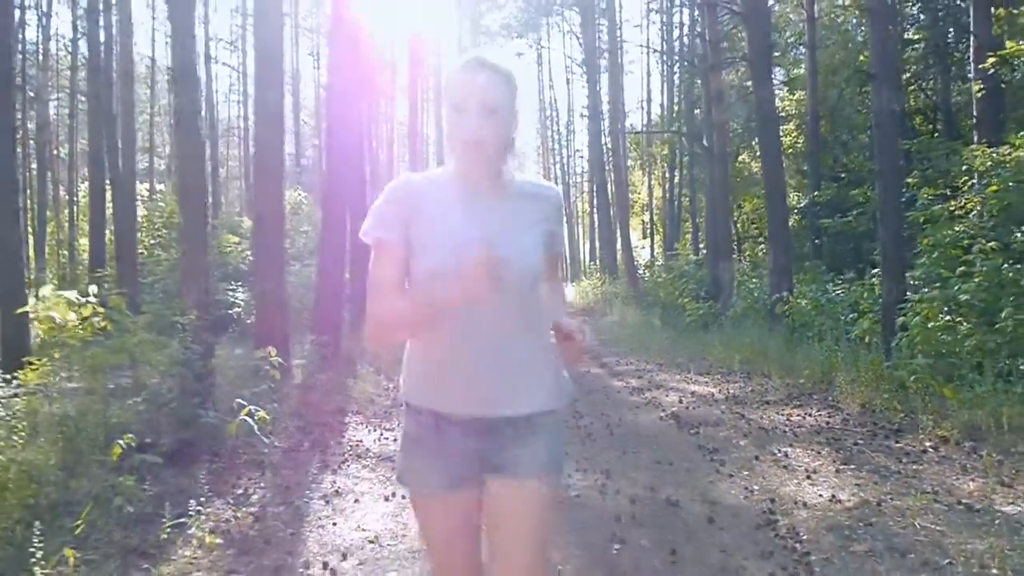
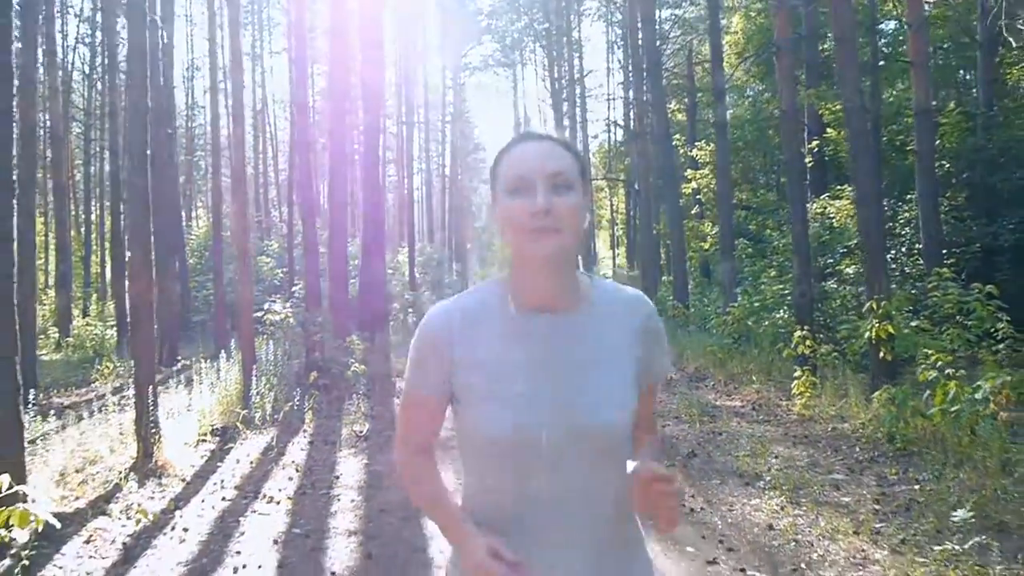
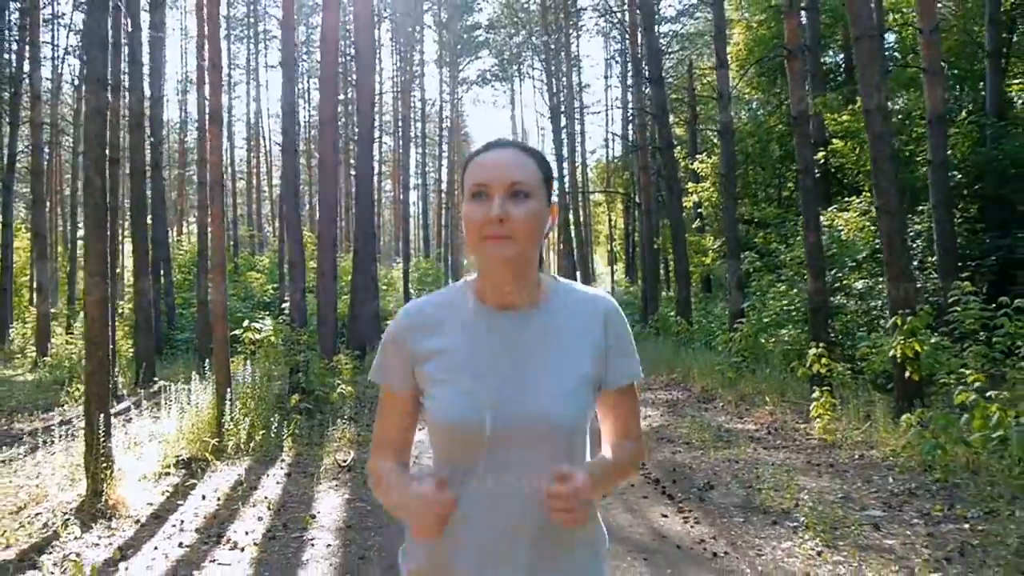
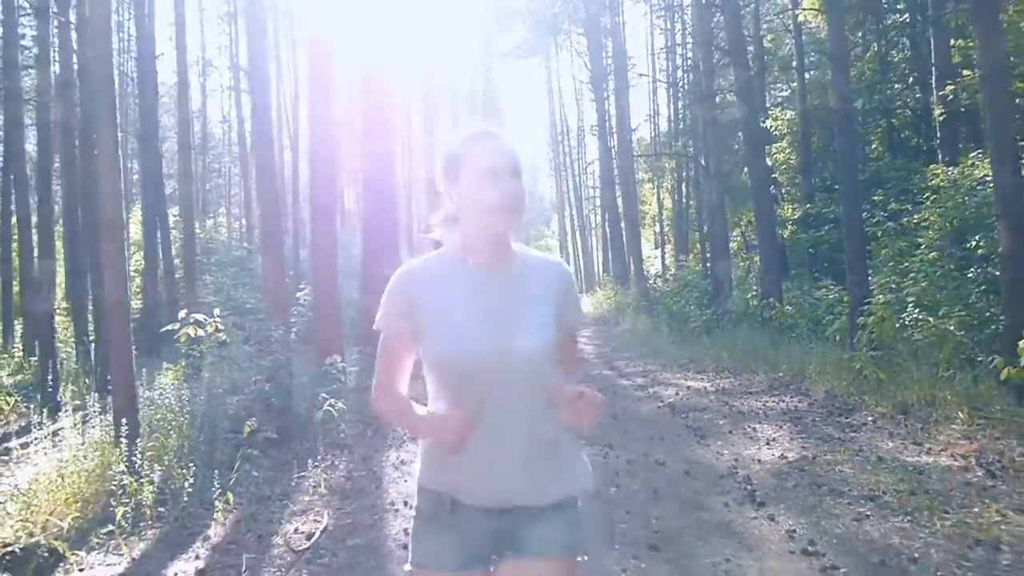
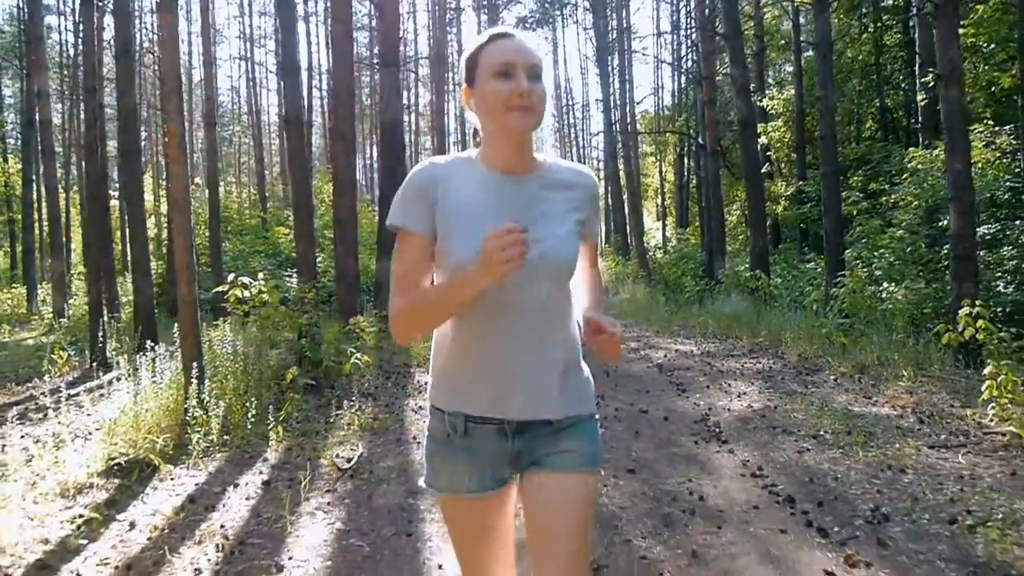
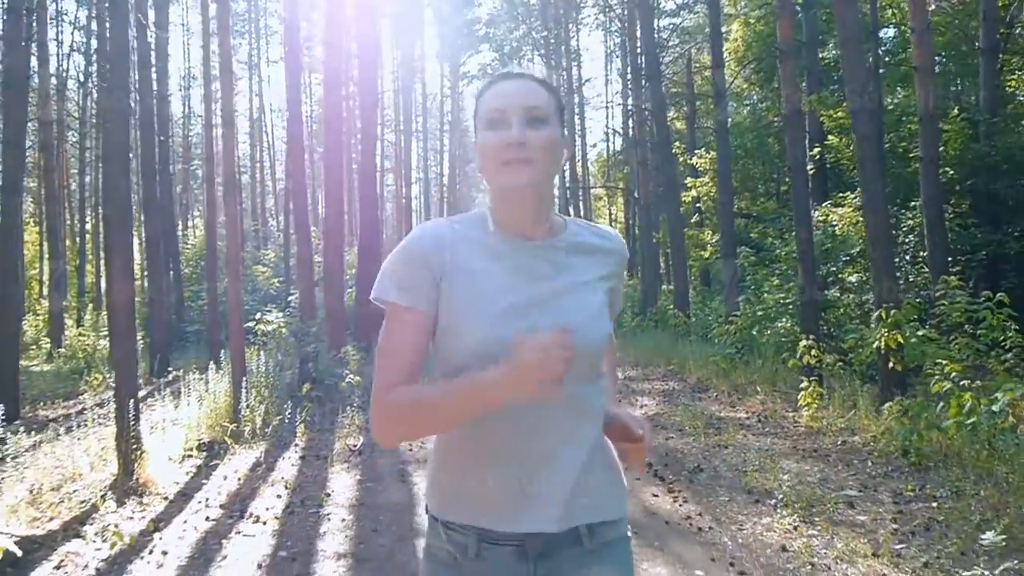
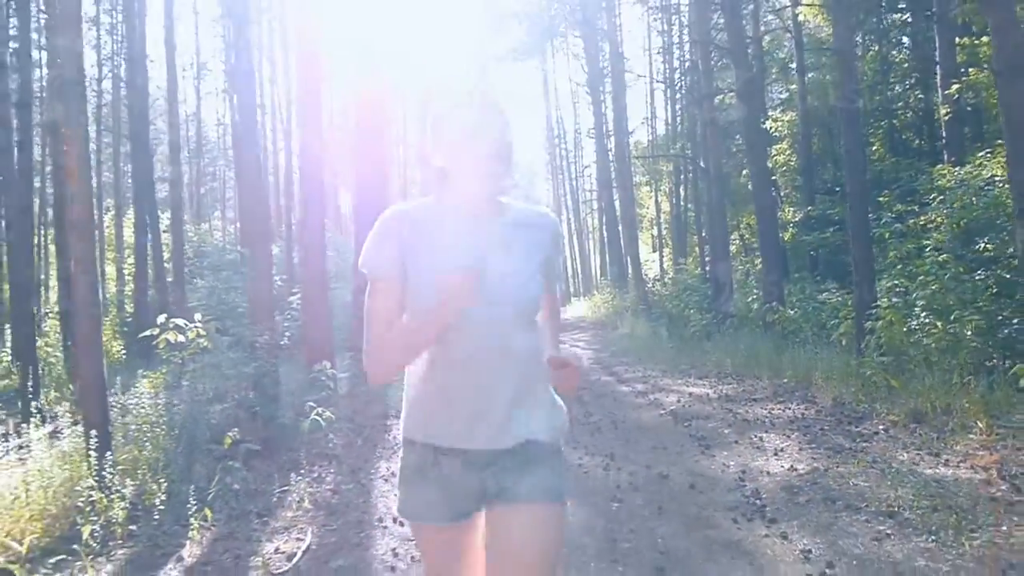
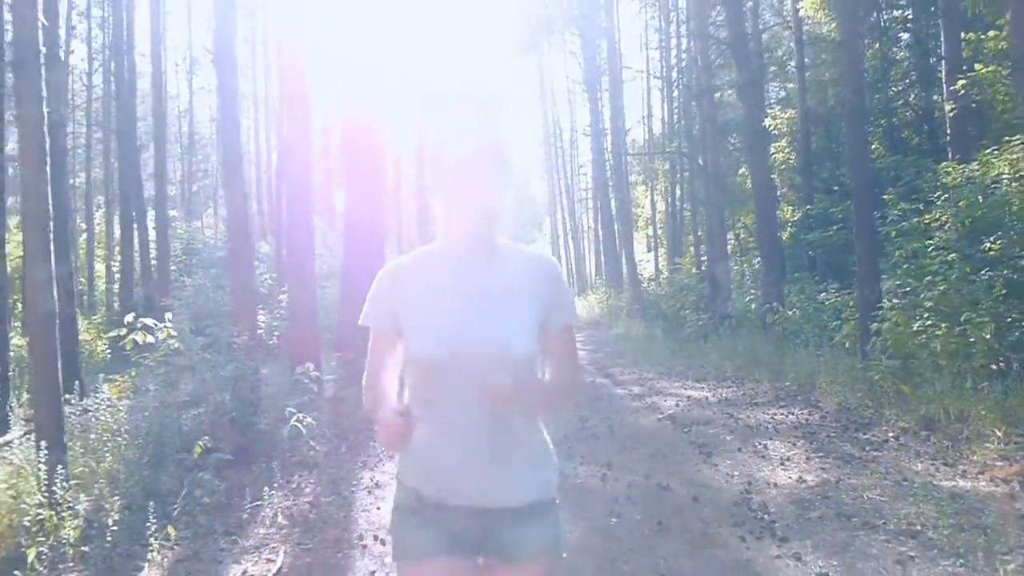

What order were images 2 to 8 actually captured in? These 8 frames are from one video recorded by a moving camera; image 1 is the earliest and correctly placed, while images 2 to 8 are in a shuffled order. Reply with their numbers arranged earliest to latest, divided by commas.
8, 7, 4, 5, 3, 6, 2
